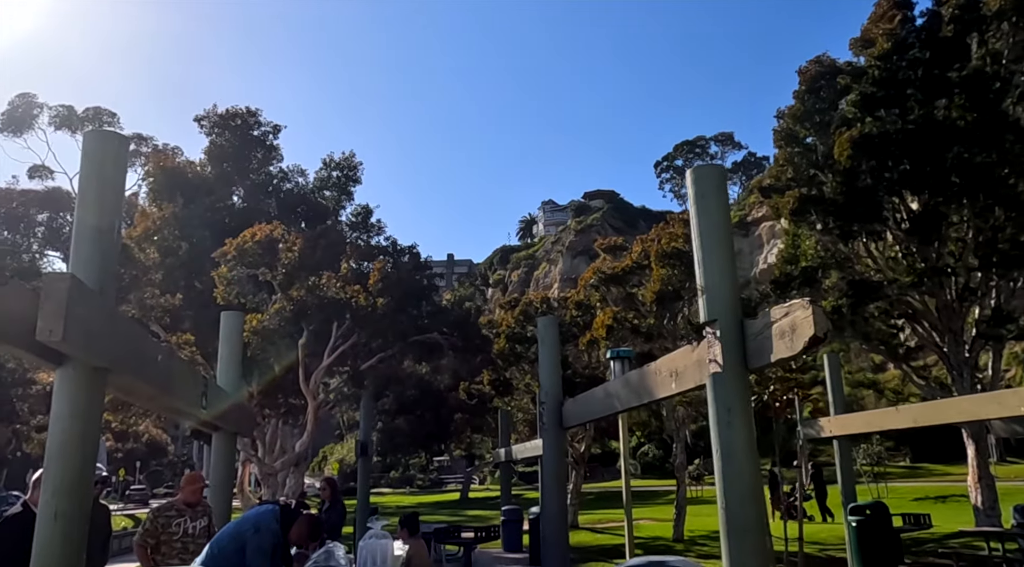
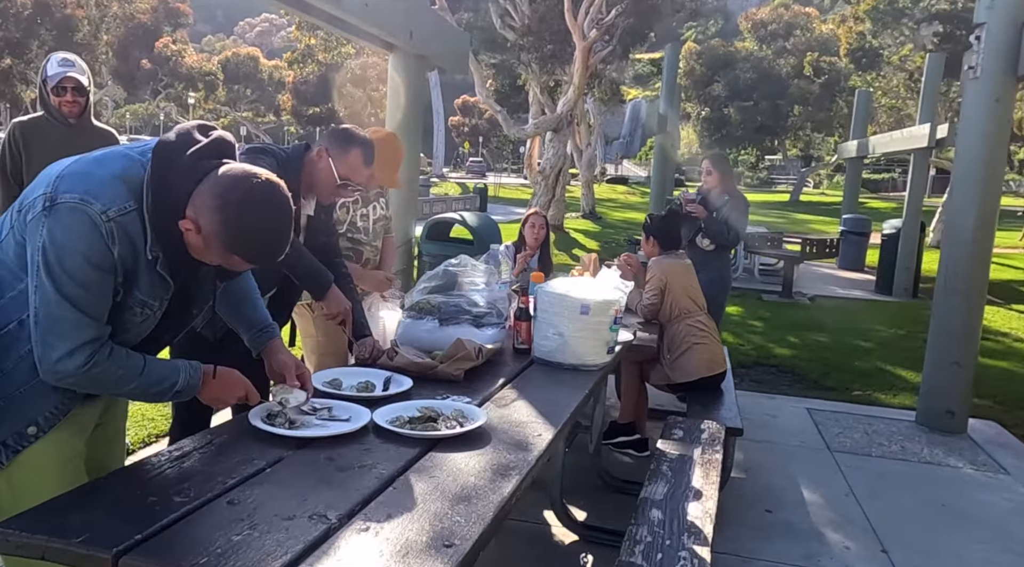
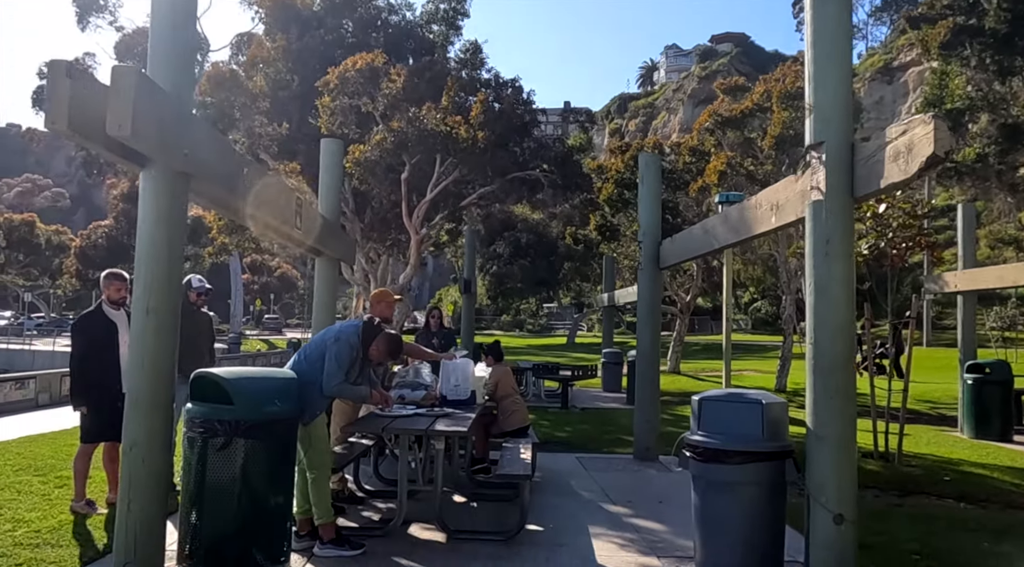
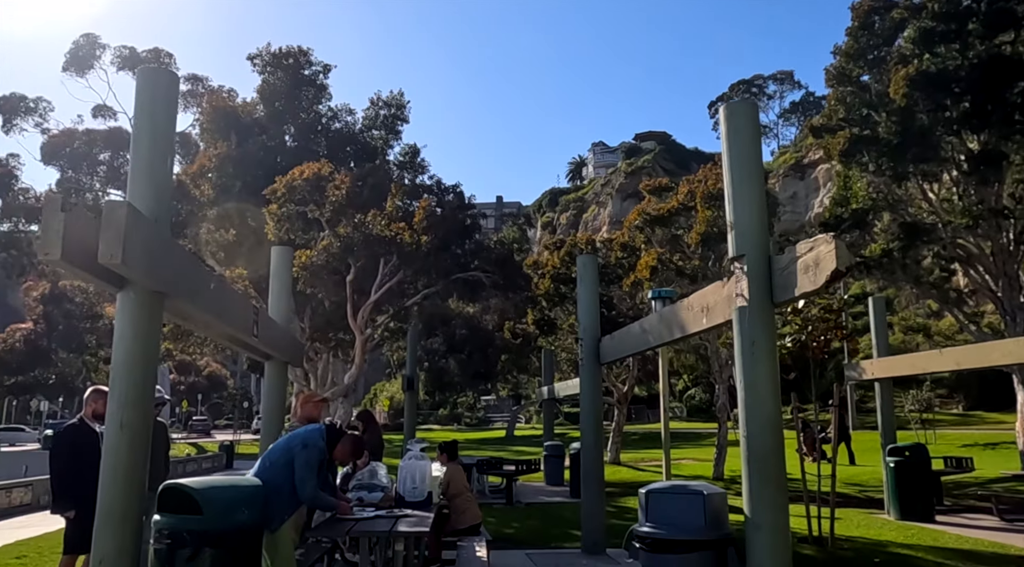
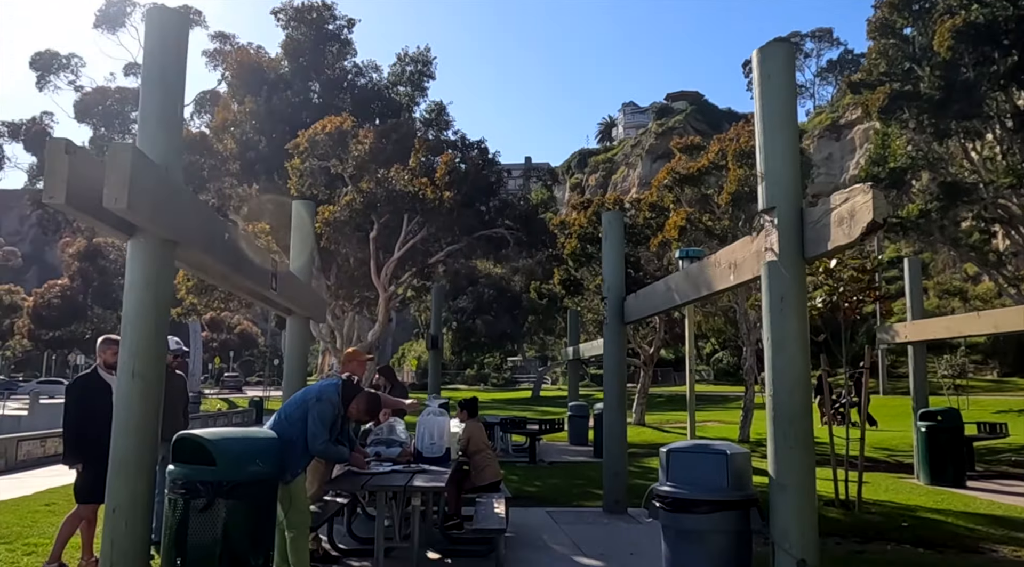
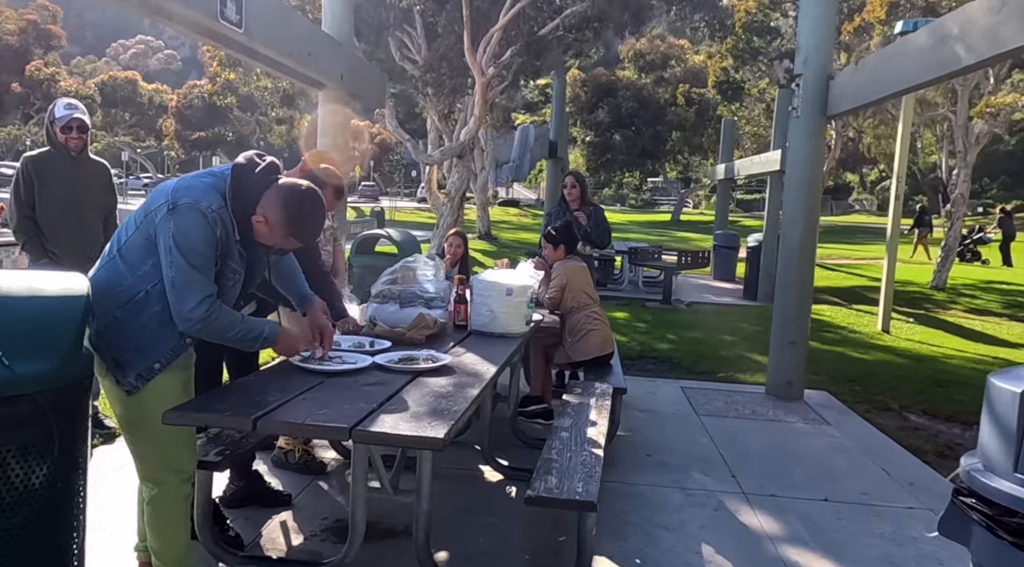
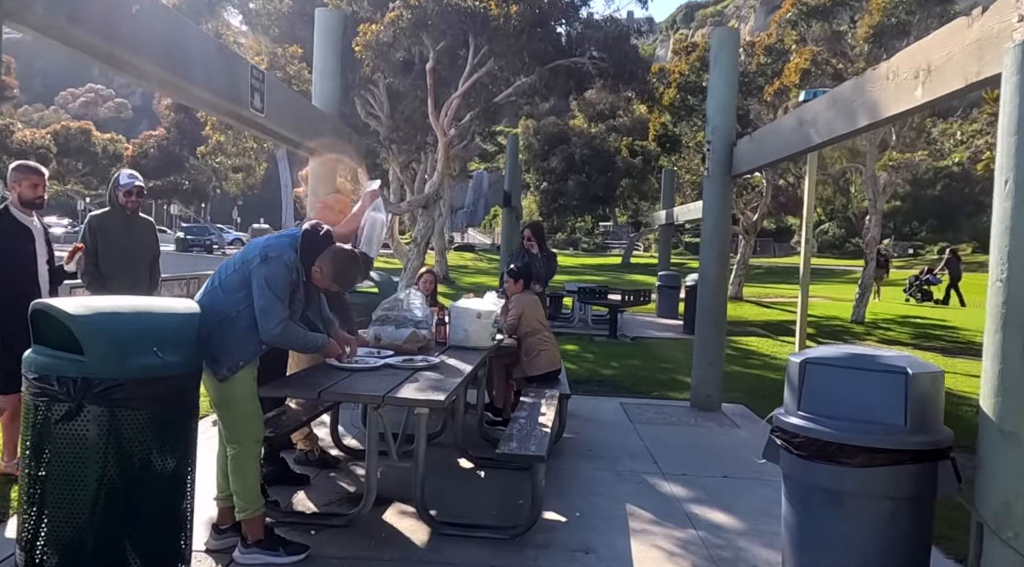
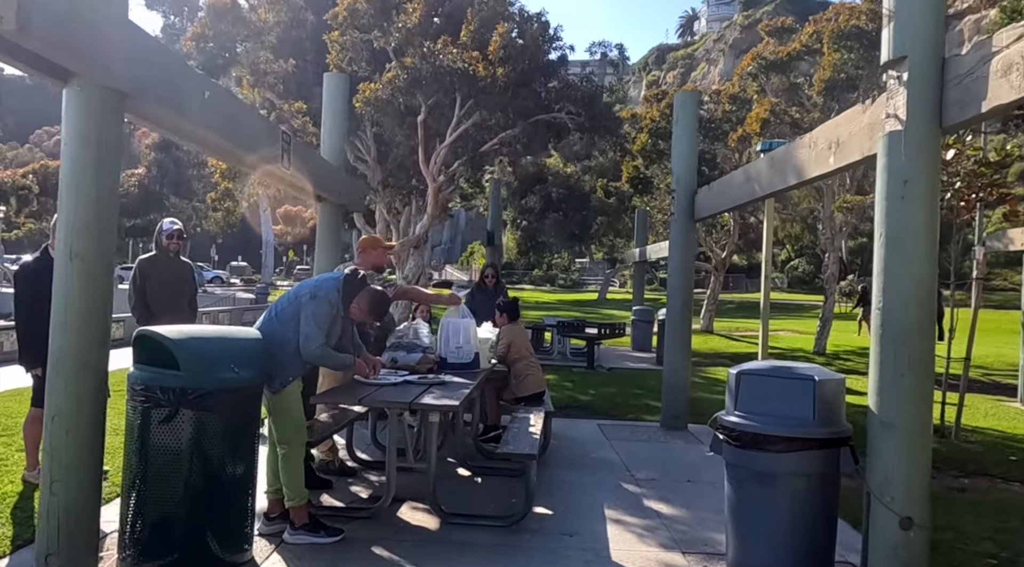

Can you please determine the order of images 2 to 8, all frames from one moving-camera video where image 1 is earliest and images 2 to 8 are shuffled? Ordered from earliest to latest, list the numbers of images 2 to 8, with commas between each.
4, 5, 3, 8, 7, 6, 2
